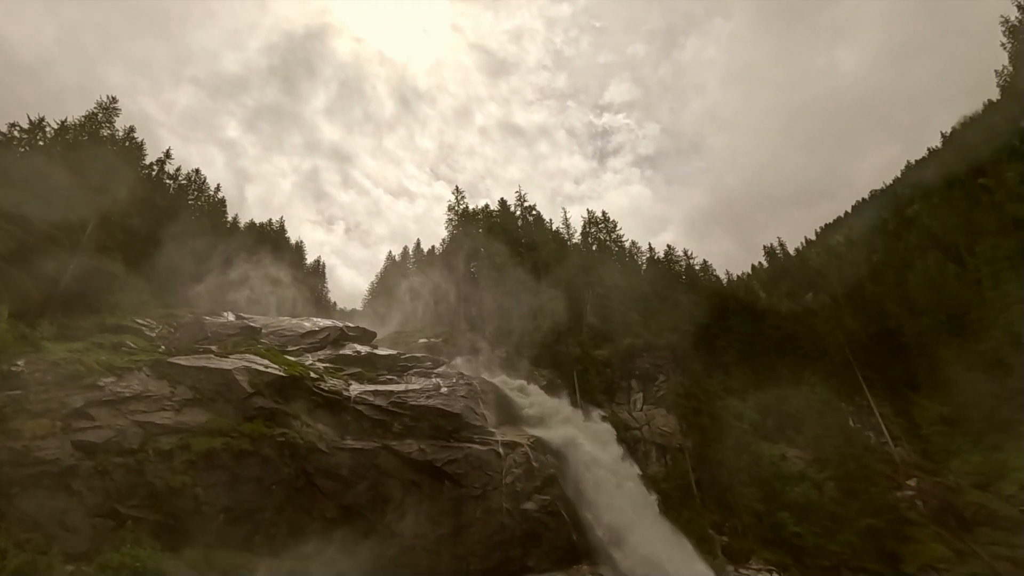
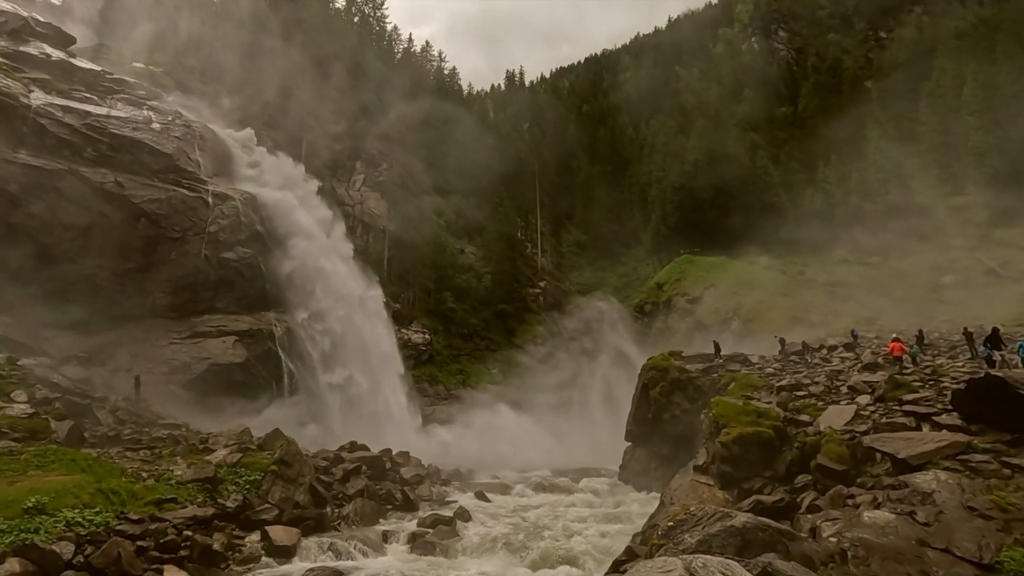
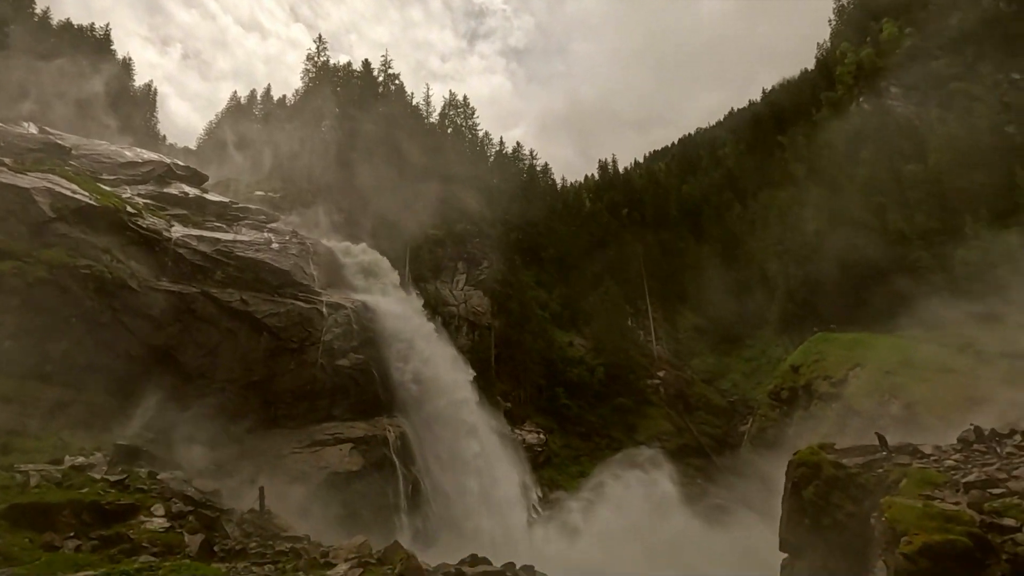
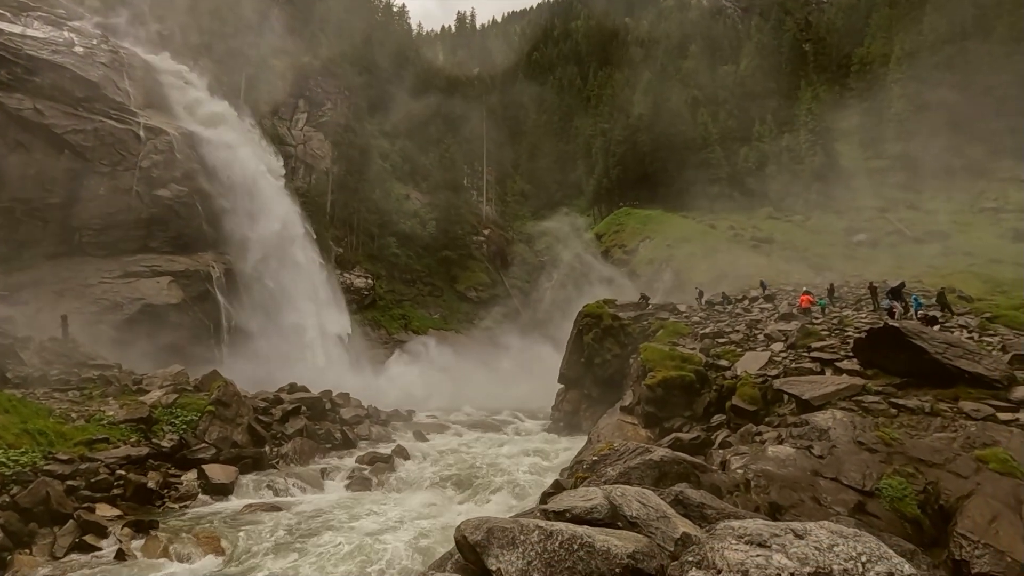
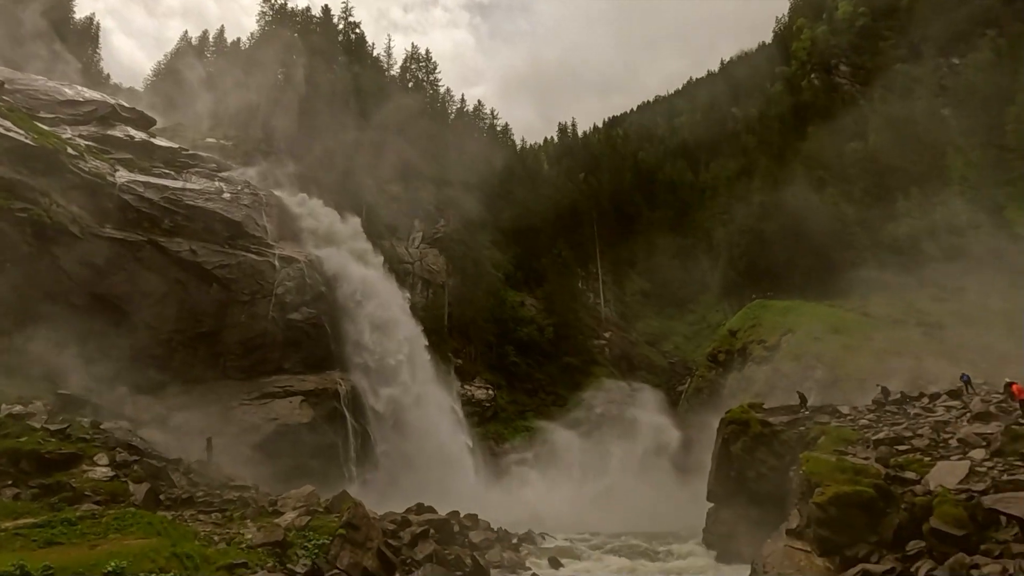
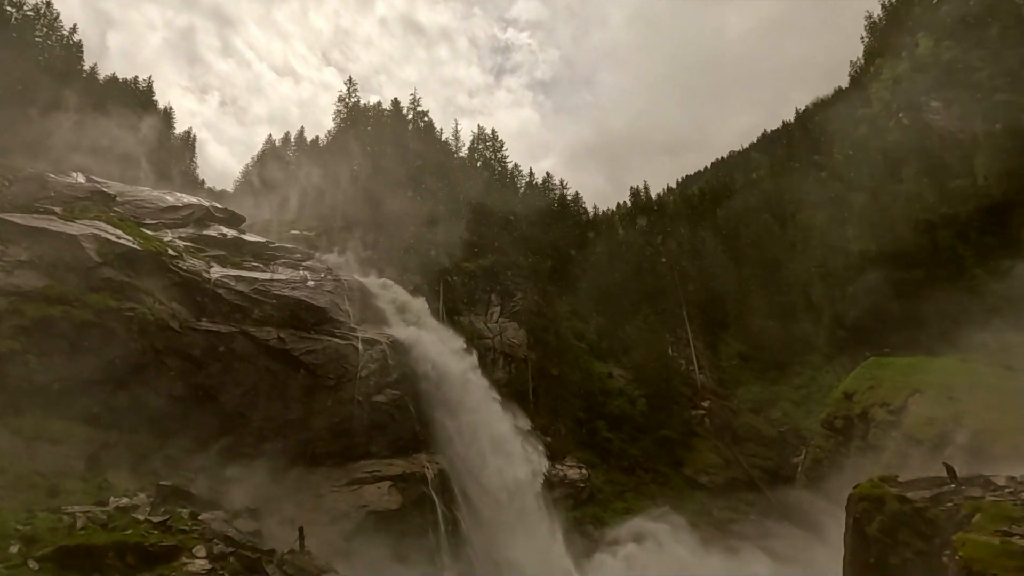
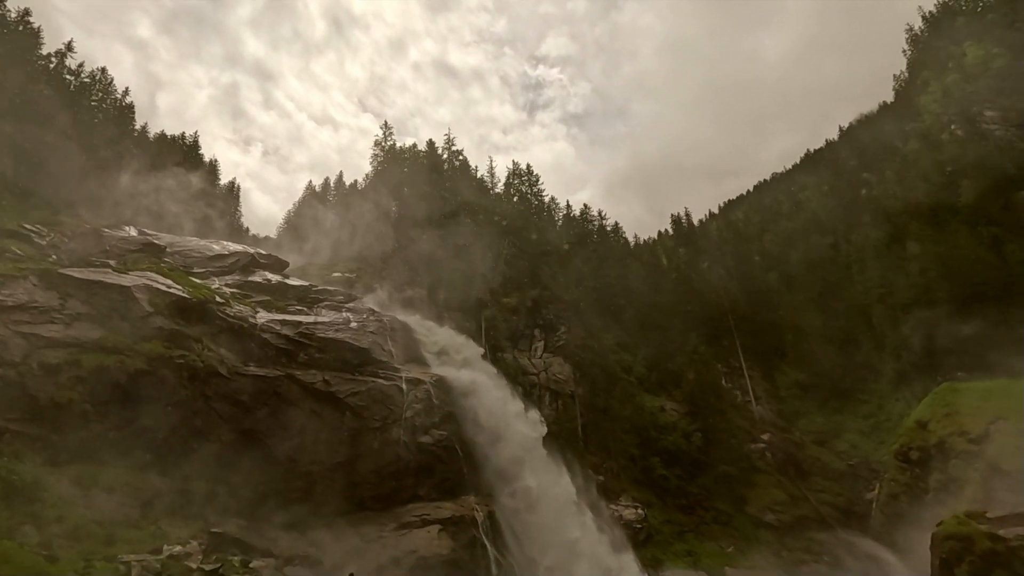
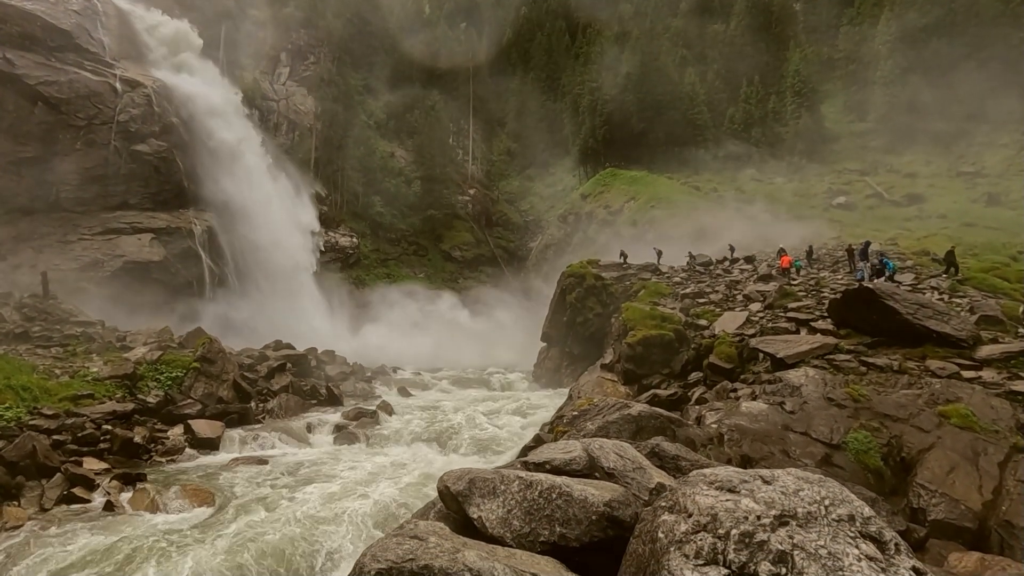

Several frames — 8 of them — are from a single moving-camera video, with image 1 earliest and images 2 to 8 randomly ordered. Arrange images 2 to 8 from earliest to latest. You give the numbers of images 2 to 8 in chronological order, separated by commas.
7, 6, 3, 5, 2, 4, 8
